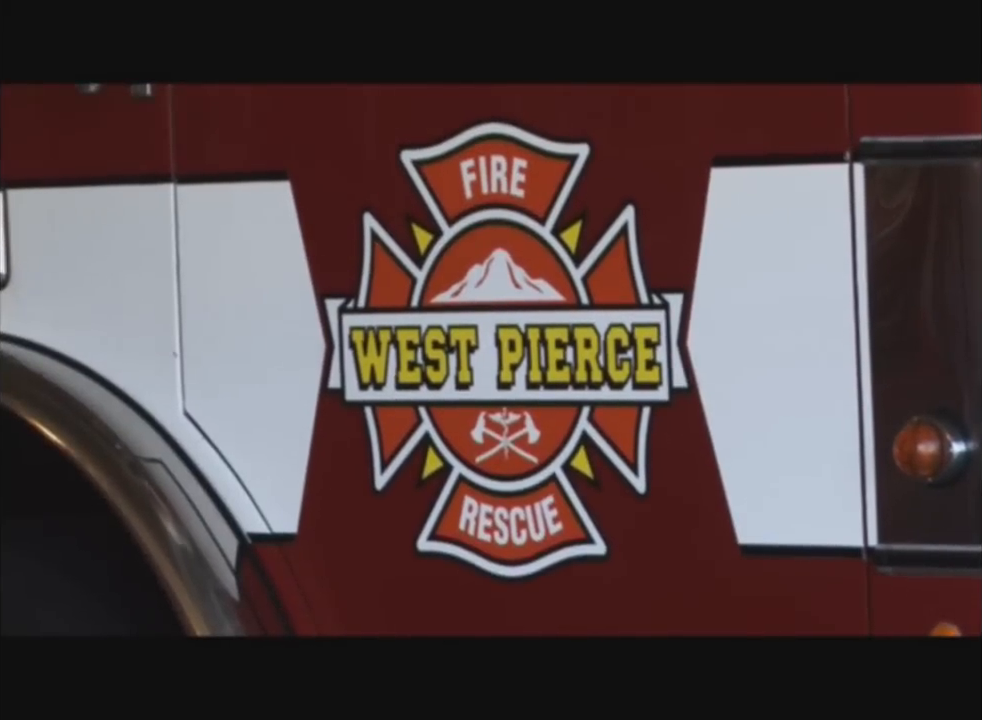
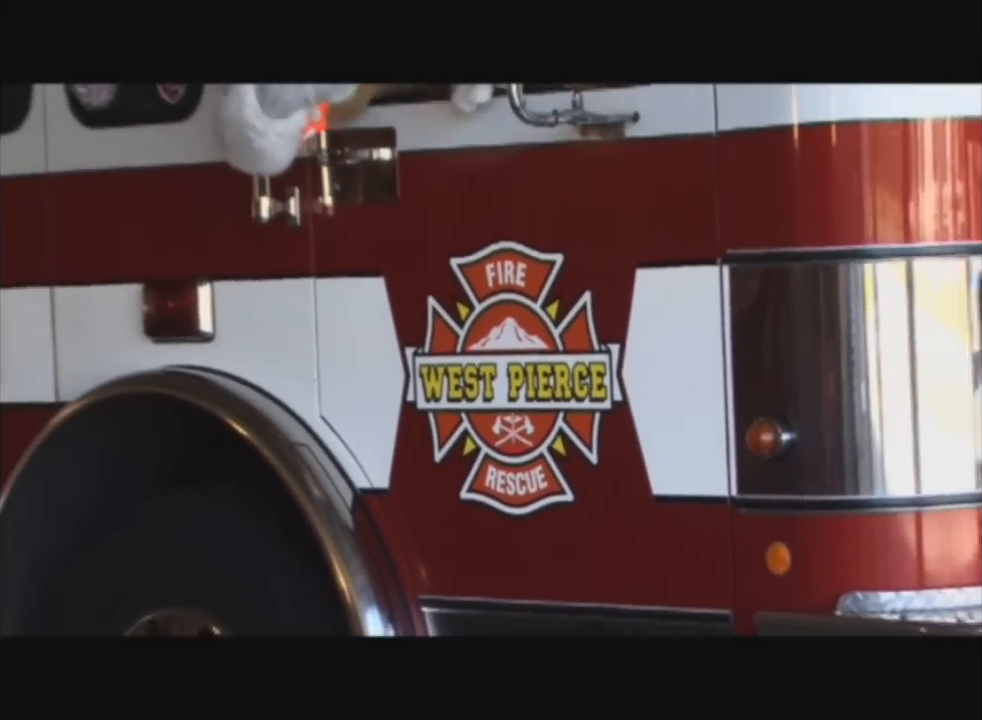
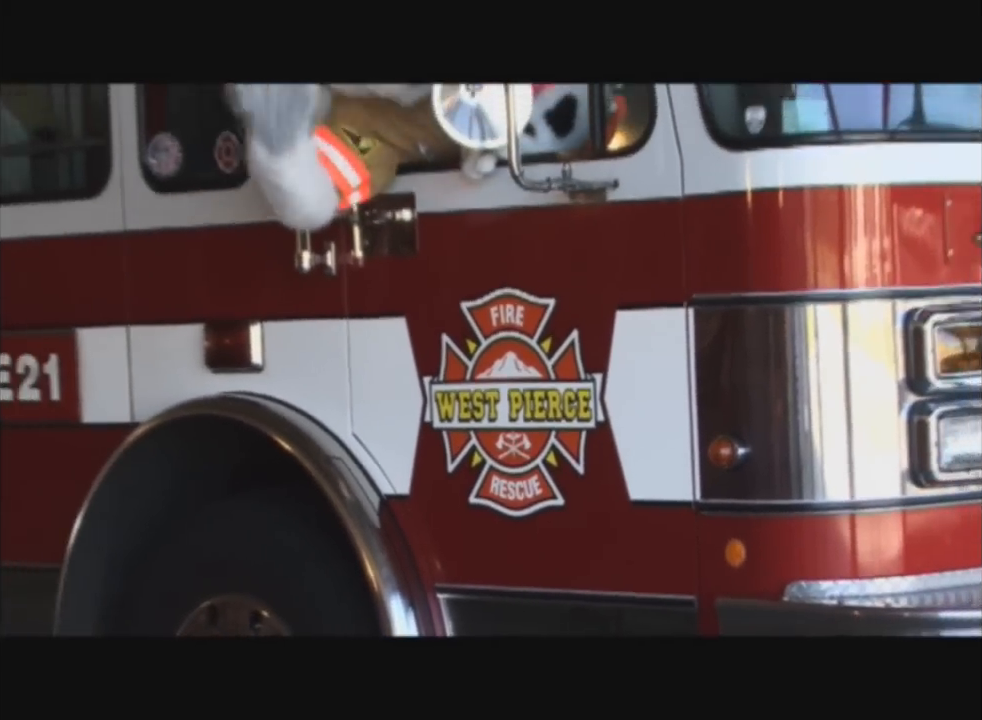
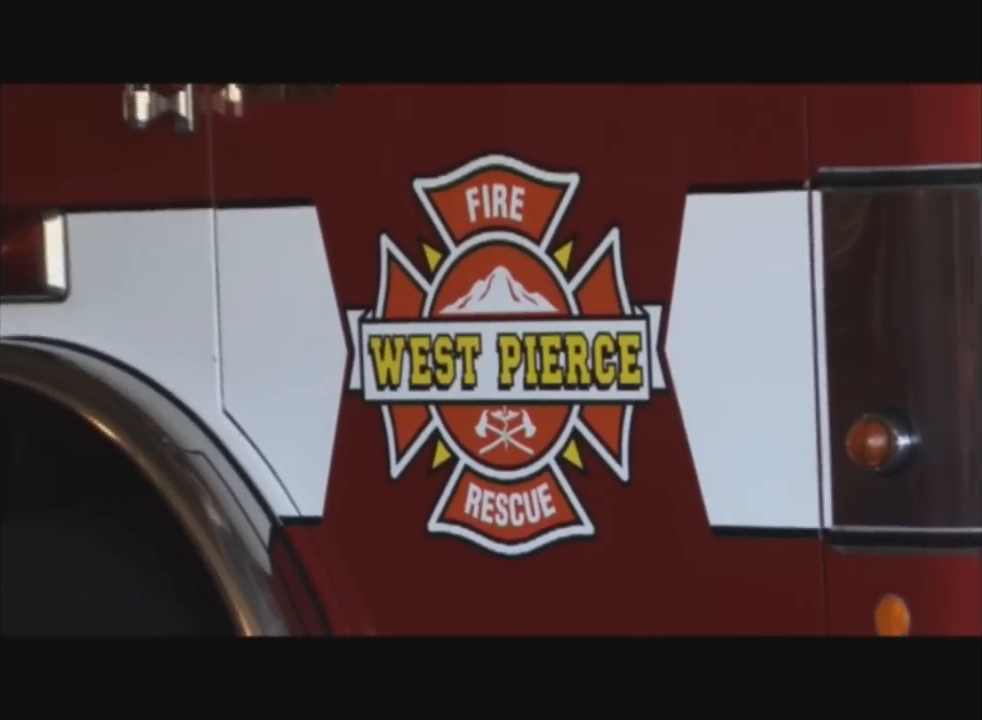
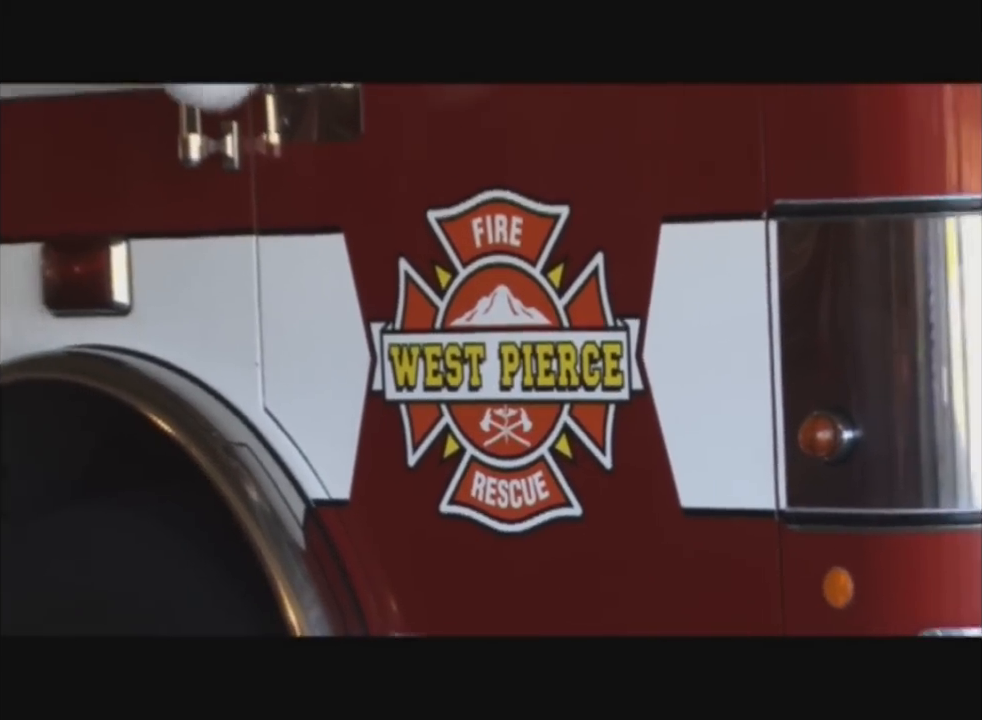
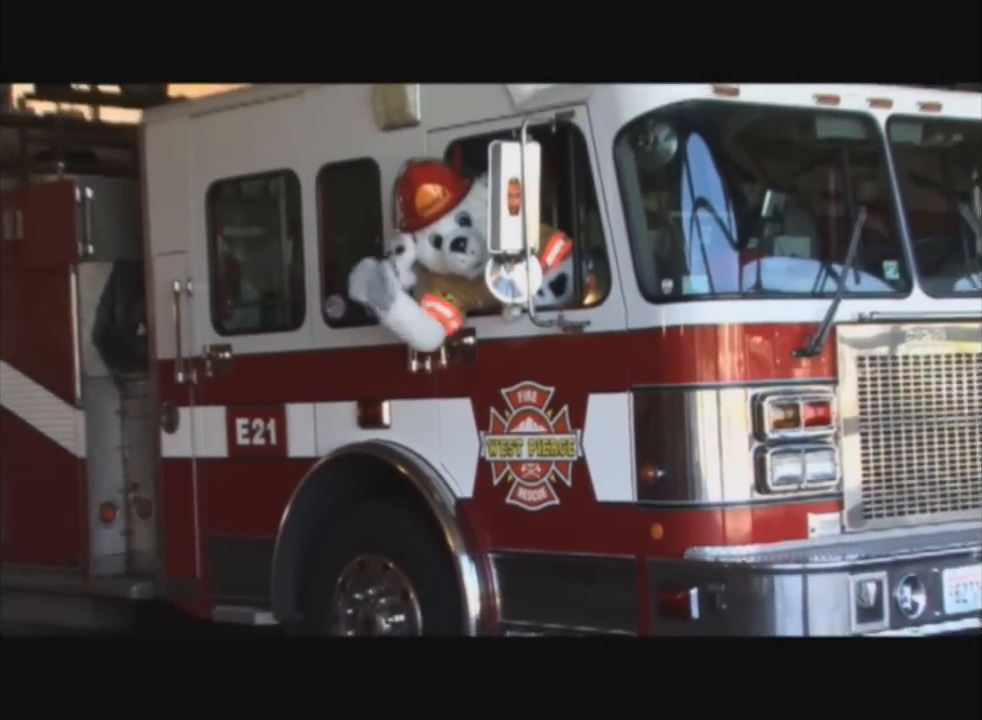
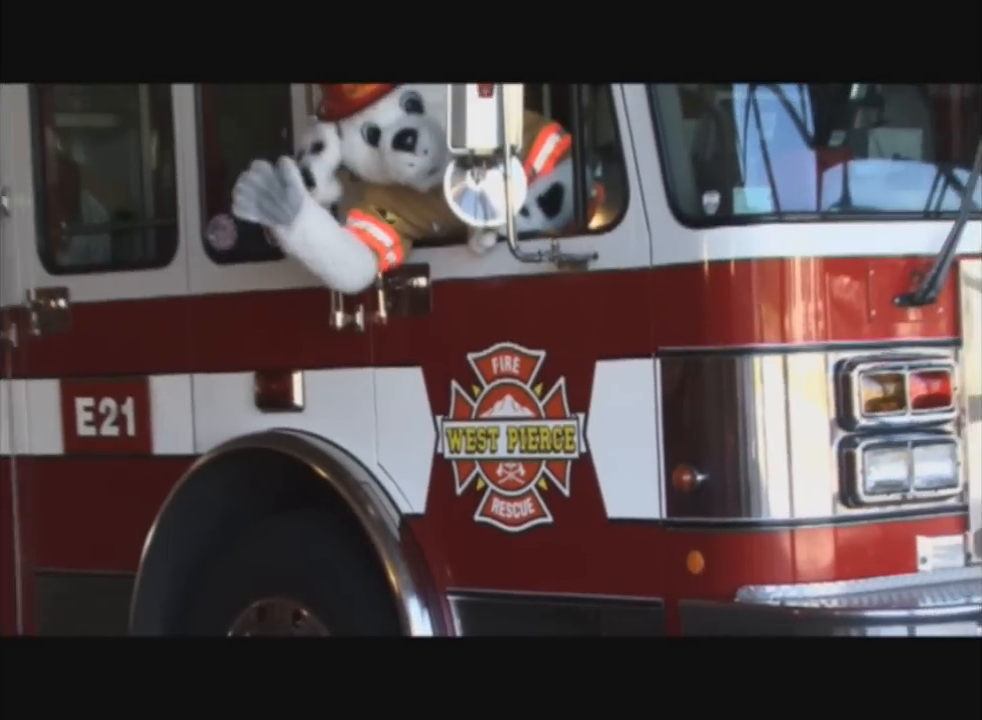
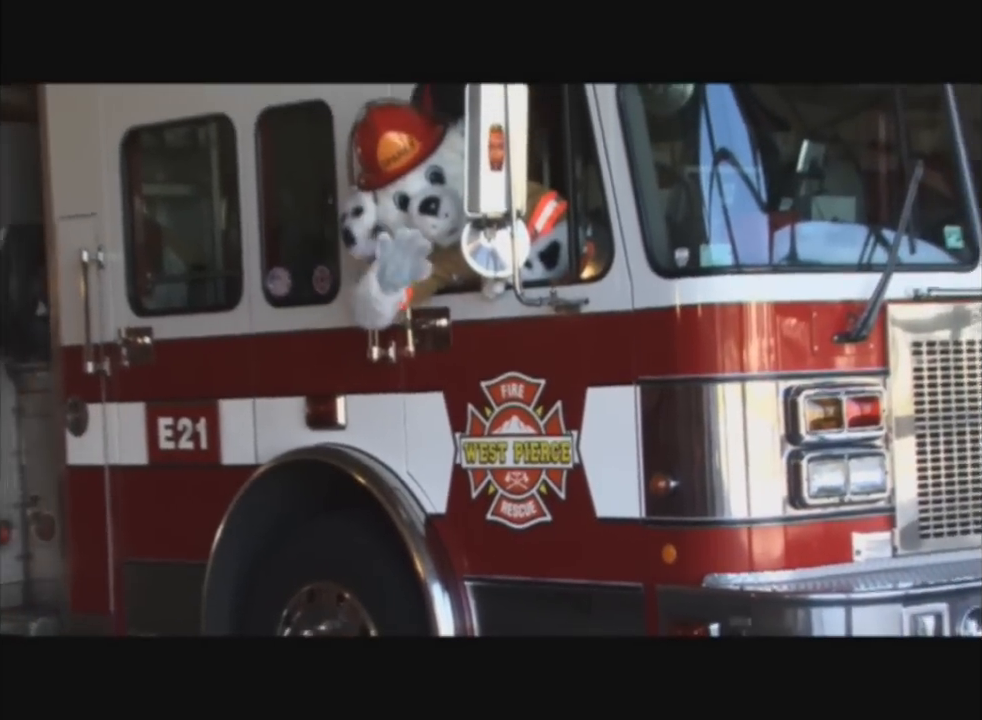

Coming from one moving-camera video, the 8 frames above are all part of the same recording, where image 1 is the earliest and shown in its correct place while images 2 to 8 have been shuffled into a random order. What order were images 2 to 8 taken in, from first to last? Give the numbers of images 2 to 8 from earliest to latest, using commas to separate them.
4, 5, 2, 3, 7, 8, 6
